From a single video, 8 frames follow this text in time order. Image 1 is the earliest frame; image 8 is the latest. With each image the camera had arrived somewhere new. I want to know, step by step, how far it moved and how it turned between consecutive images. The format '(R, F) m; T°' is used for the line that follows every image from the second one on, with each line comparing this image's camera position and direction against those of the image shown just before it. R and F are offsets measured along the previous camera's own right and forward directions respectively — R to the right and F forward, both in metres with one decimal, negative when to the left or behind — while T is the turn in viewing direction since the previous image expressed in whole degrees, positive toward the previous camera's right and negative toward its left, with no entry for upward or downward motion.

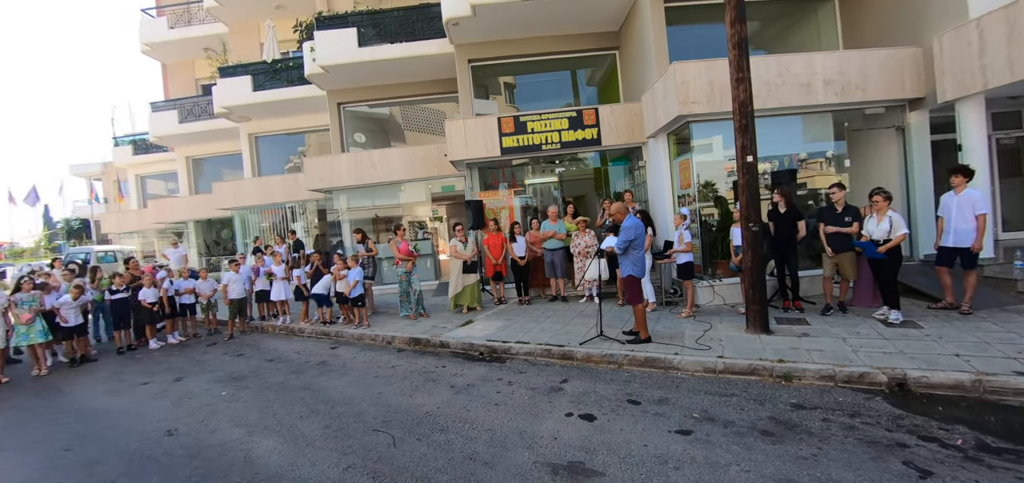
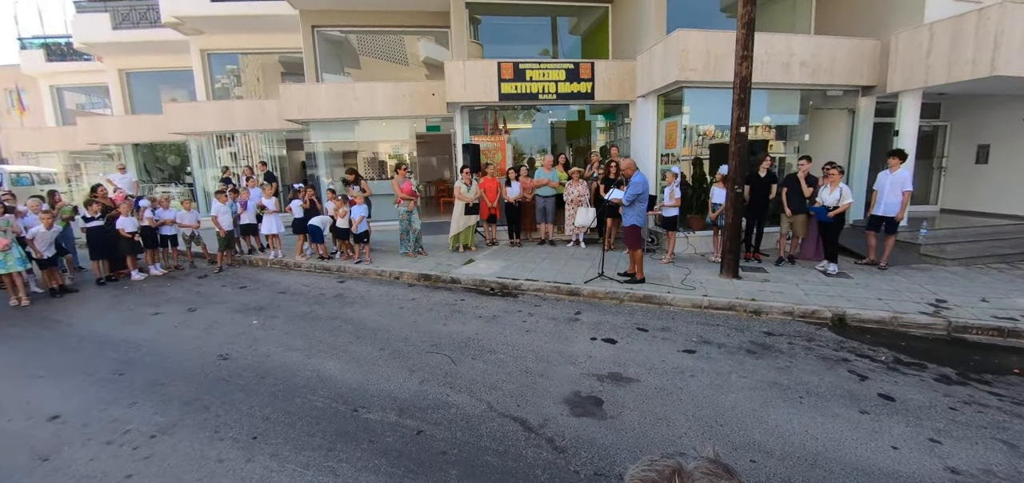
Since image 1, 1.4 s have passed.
(-1.1, -0.4) m; +8°
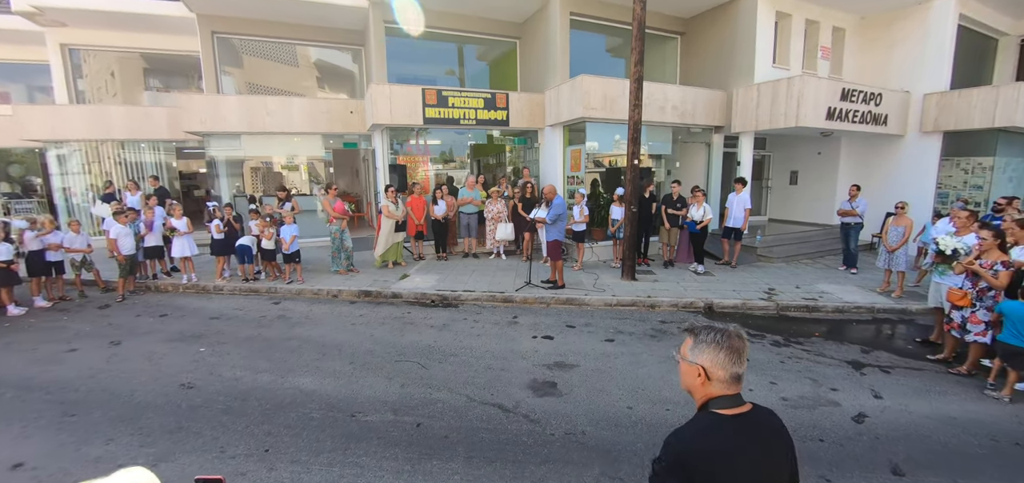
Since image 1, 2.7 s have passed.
(-0.7, -0.7) m; +14°
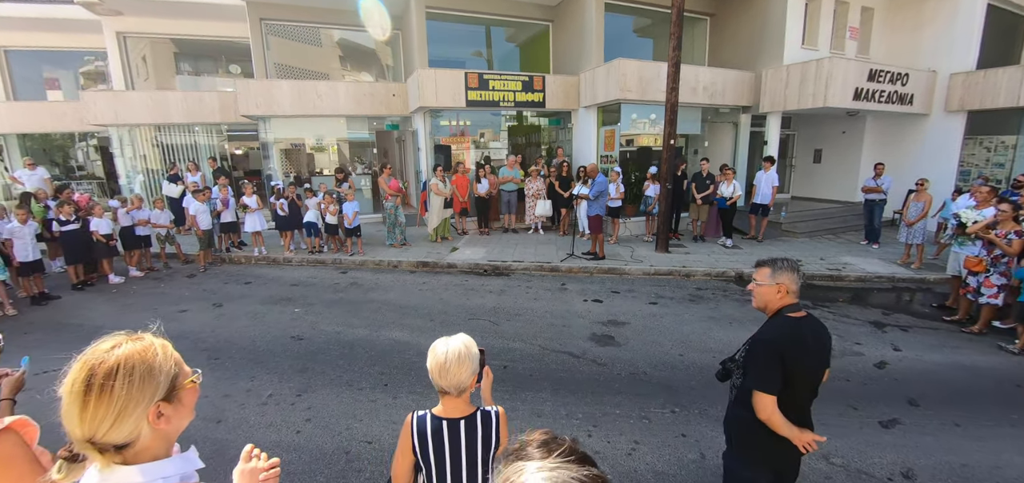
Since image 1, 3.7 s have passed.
(-0.7, -0.6) m; -1°
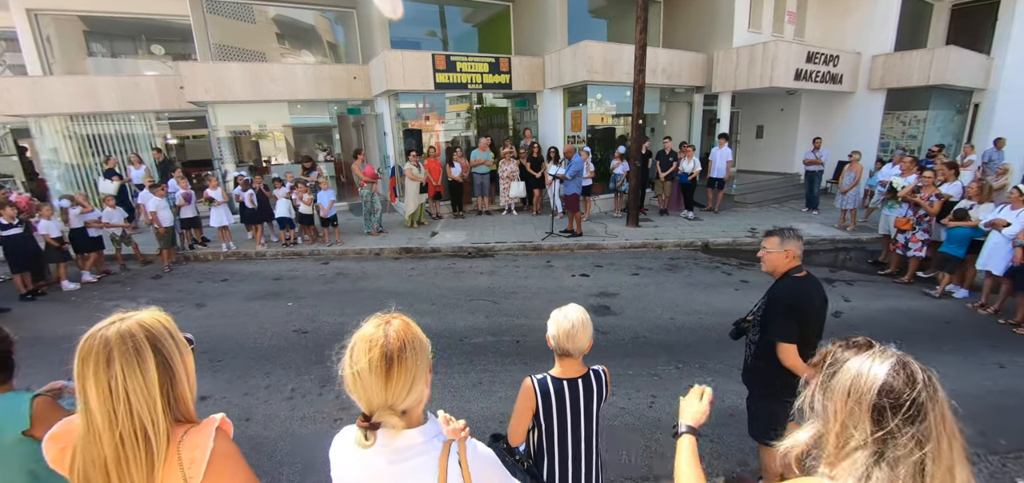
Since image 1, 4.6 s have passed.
(-0.6, -0.2) m; +7°
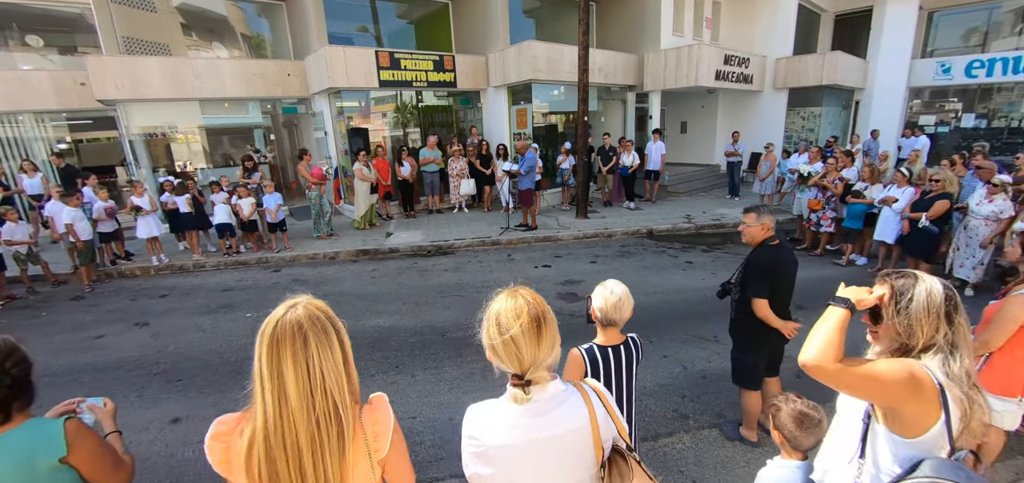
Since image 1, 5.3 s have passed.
(-0.5, -0.1) m; +9°
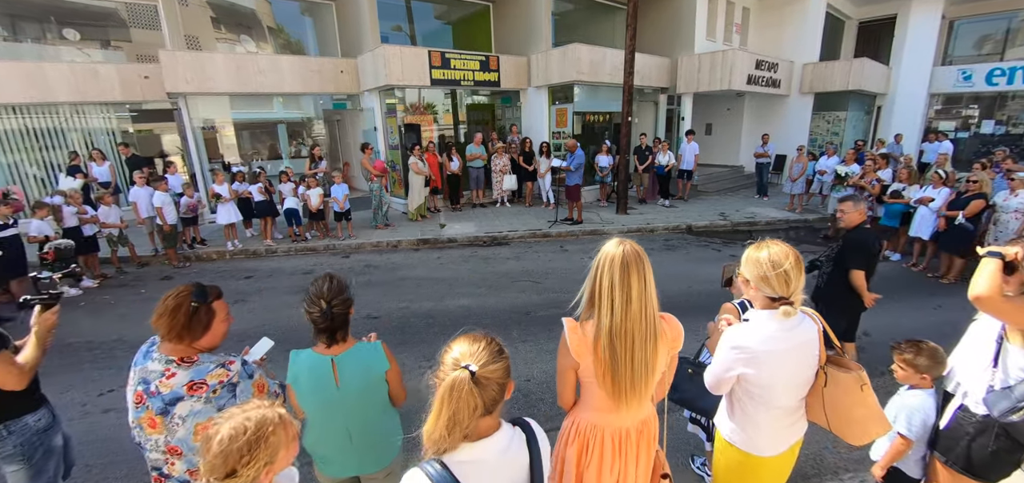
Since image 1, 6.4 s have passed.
(-1.0, -0.5) m; 0°
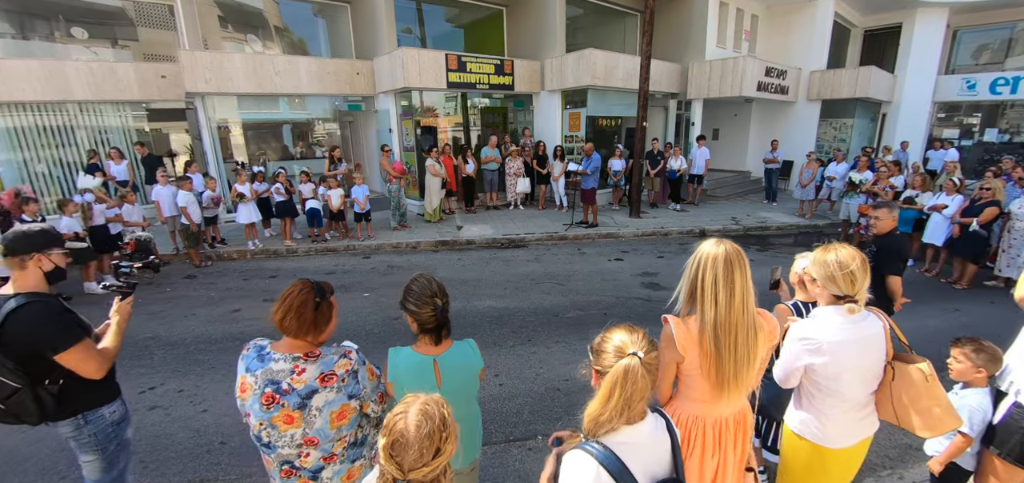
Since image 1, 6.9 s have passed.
(-0.4, -0.1) m; 0°
